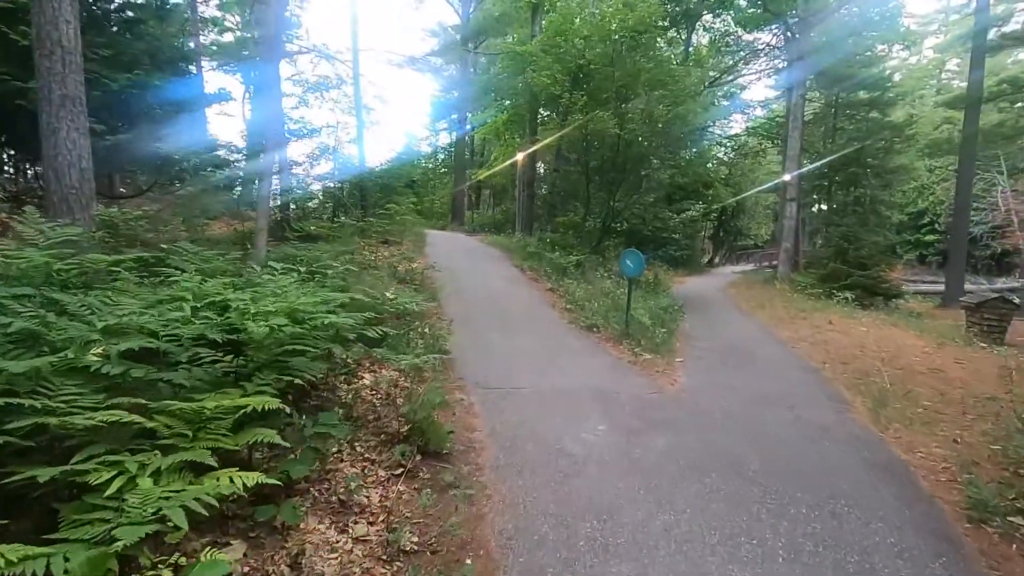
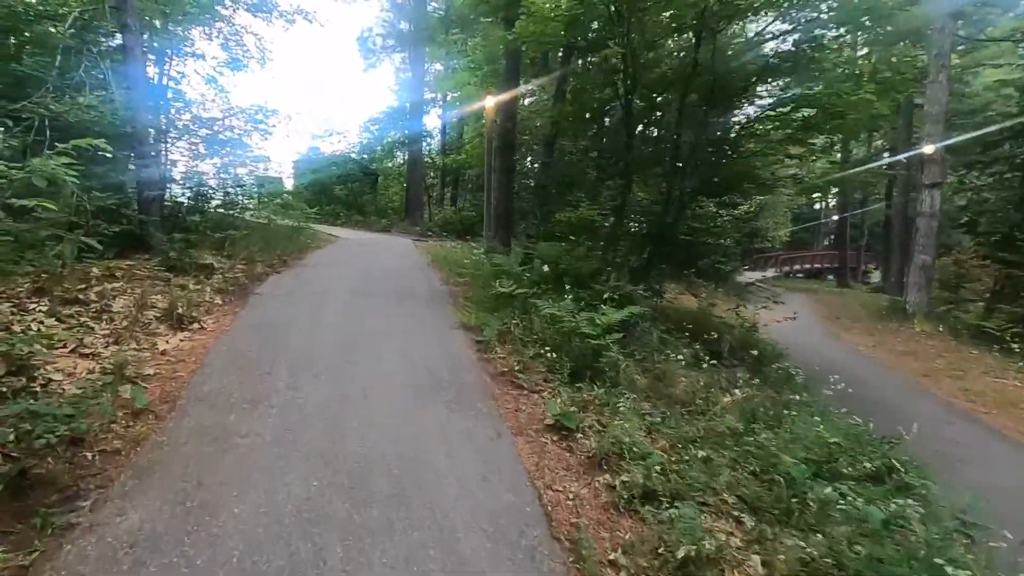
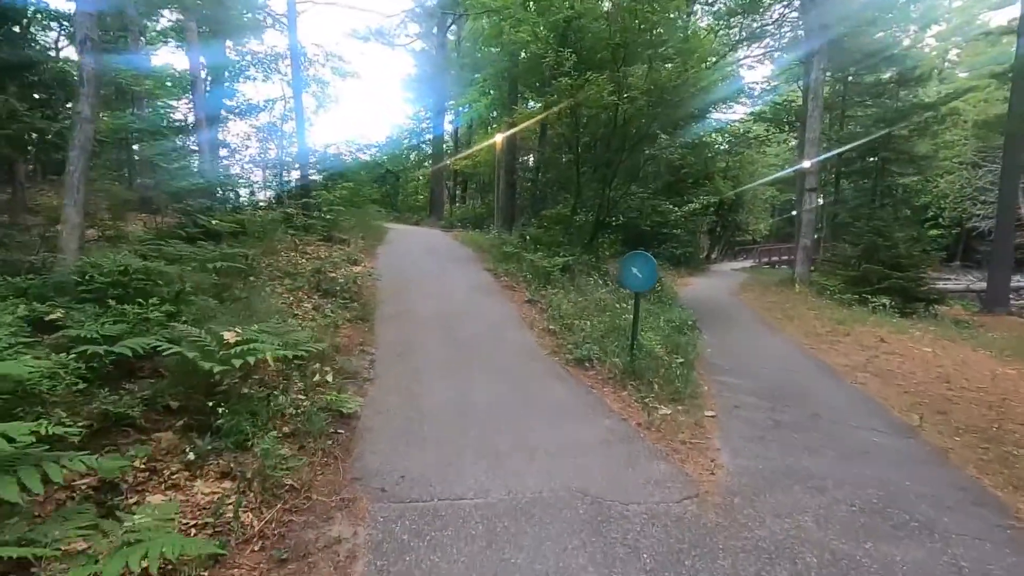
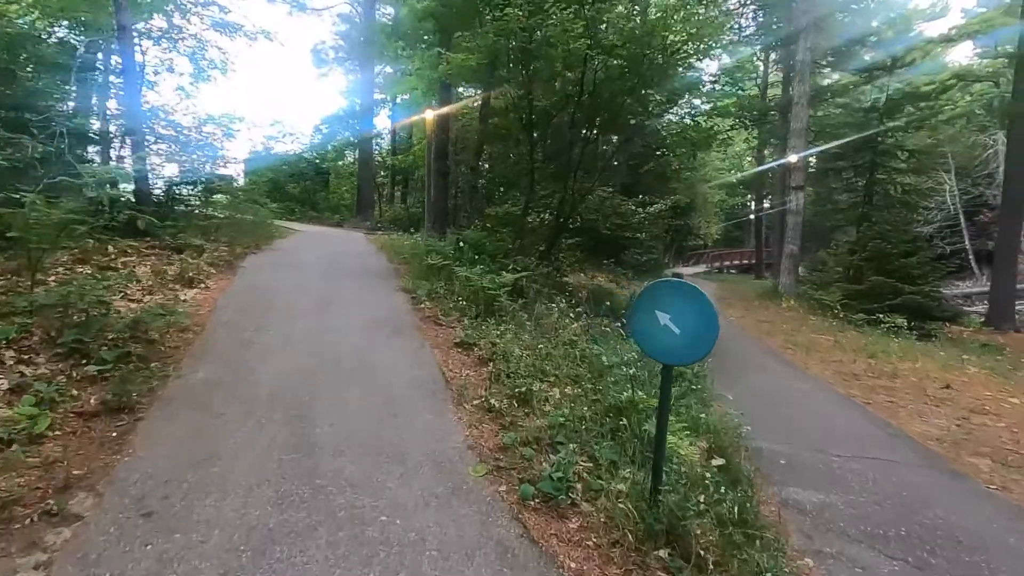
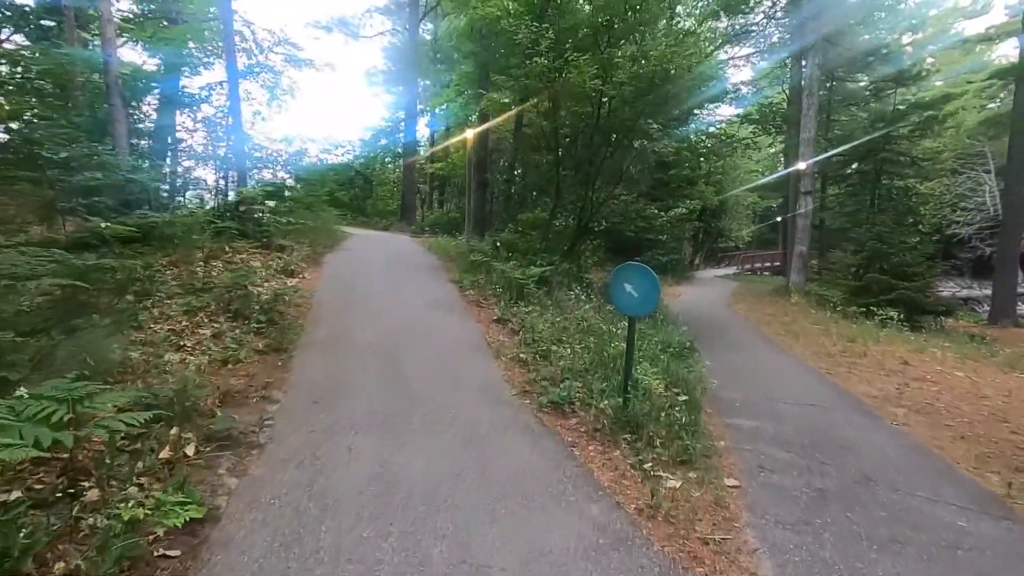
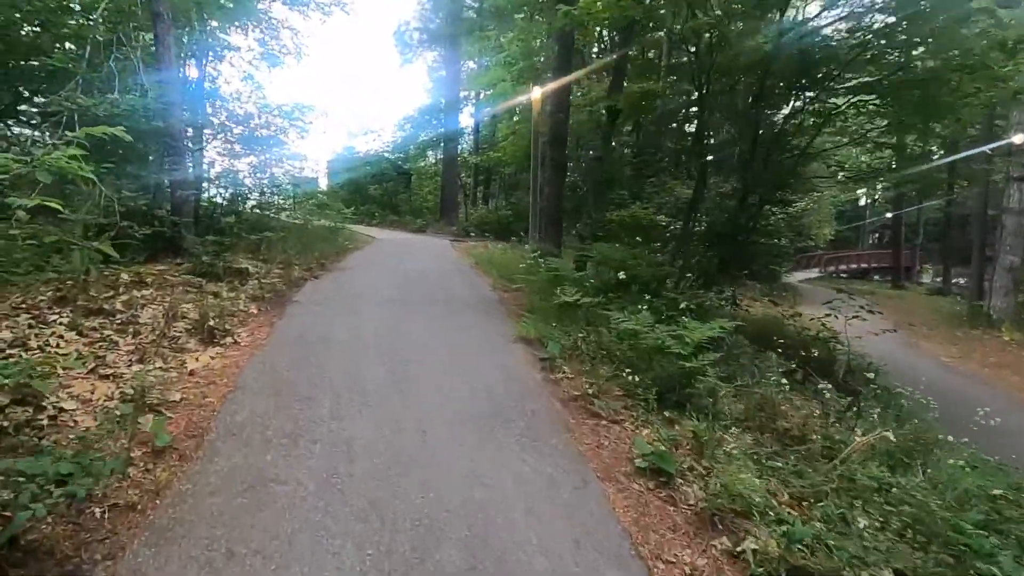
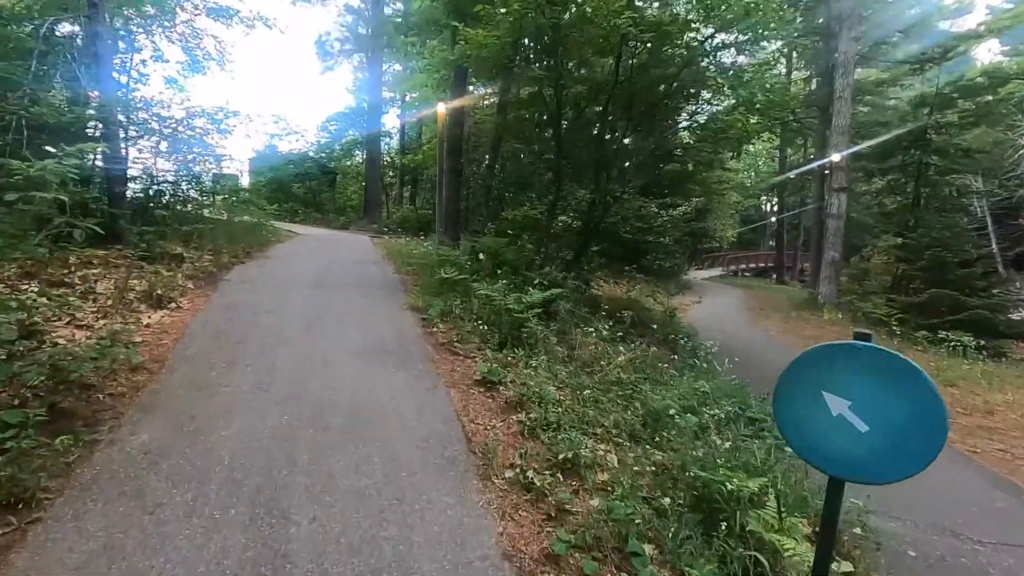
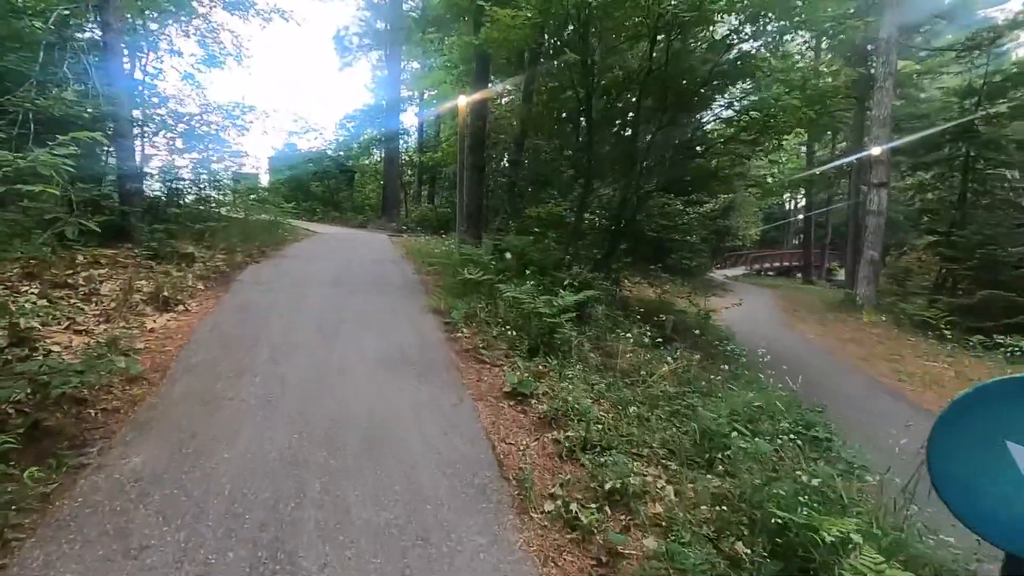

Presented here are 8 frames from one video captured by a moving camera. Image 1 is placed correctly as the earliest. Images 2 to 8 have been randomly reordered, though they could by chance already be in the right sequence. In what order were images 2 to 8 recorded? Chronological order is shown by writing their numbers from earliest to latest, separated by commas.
3, 5, 4, 7, 8, 2, 6
